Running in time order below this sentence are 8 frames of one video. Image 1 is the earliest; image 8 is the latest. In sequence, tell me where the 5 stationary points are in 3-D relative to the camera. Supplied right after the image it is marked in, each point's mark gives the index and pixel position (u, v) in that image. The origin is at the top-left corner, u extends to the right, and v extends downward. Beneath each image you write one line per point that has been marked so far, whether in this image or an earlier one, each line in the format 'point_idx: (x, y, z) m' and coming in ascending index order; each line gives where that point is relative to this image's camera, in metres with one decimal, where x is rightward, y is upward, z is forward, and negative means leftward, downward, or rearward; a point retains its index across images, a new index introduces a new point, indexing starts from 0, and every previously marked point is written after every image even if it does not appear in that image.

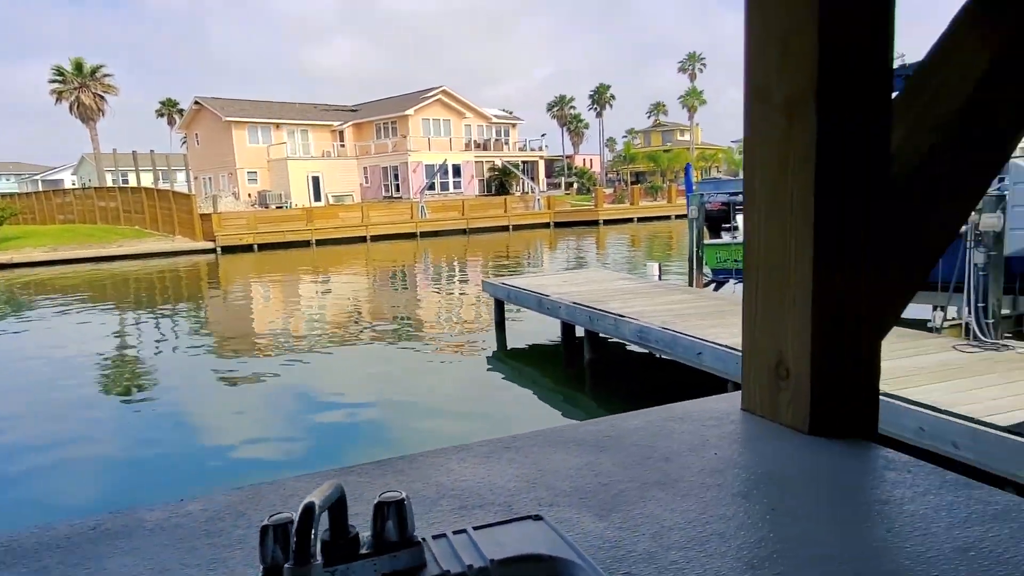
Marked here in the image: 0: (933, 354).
0: (+3.0, -0.5, +4.9) m
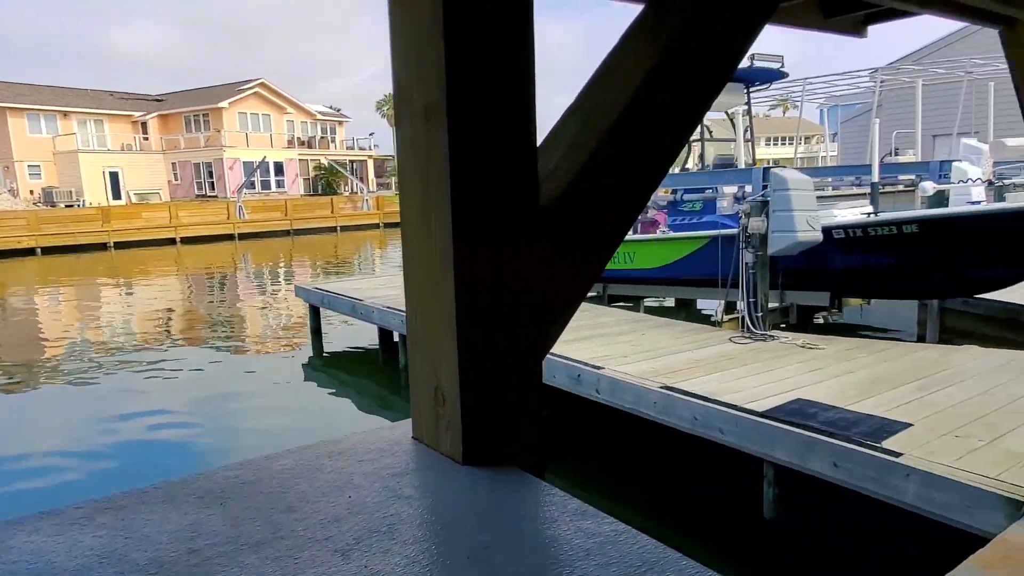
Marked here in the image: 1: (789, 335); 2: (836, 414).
0: (+1.6, -0.5, +5.3) m
1: (+2.2, -0.4, +5.6) m
2: (+1.7, -0.7, +3.7) m
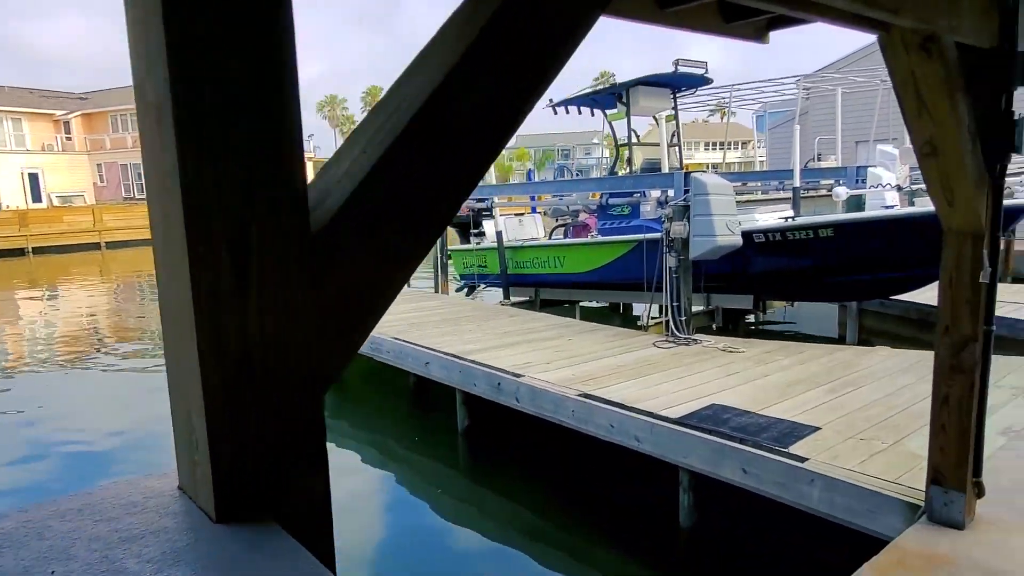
0: (+1.0, -0.5, +5.3) m
1: (+1.6, -0.4, +5.6) m
2: (+1.3, -0.7, +3.7) m
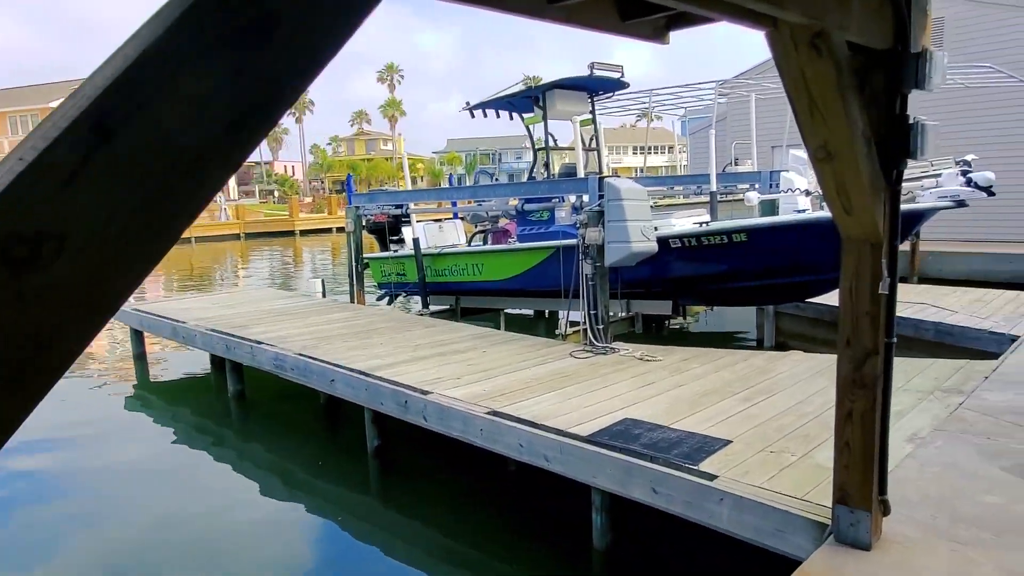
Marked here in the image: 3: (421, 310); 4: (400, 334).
0: (+0.3, -0.6, +5.2) m
1: (+0.9, -0.5, +5.5) m
2: (+0.8, -0.8, +3.5) m
3: (-1.1, -0.3, +8.1) m
4: (-1.0, -0.4, +6.3) m
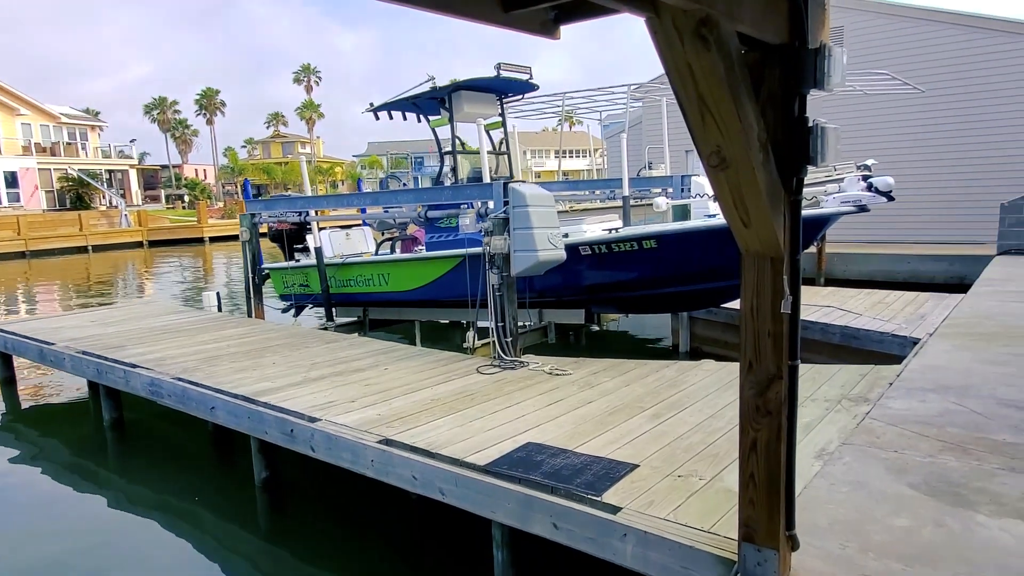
0: (-0.4, -0.6, +4.8) m
1: (+0.2, -0.5, +5.3) m
2: (+0.2, -0.8, +3.3) m
3: (-2.1, -0.4, +7.6) m
4: (-1.8, -0.5, +5.8) m
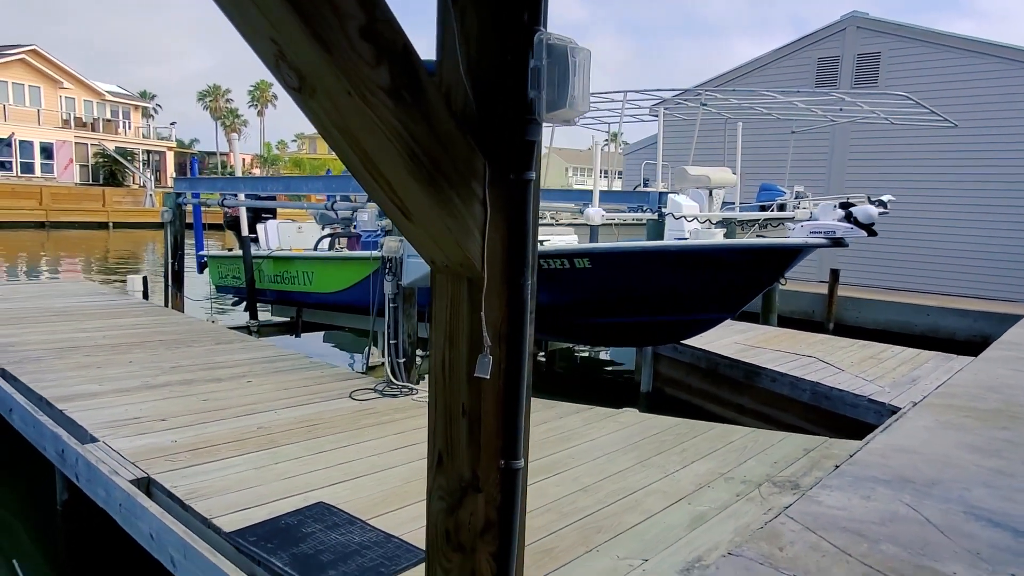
0: (-1.1, -0.7, +4.0) m
1: (-0.5, -0.6, +4.4) m
2: (-0.6, -0.9, +2.4) m
3: (-2.6, -0.3, +6.9) m
4: (-2.5, -0.5, +5.1) m
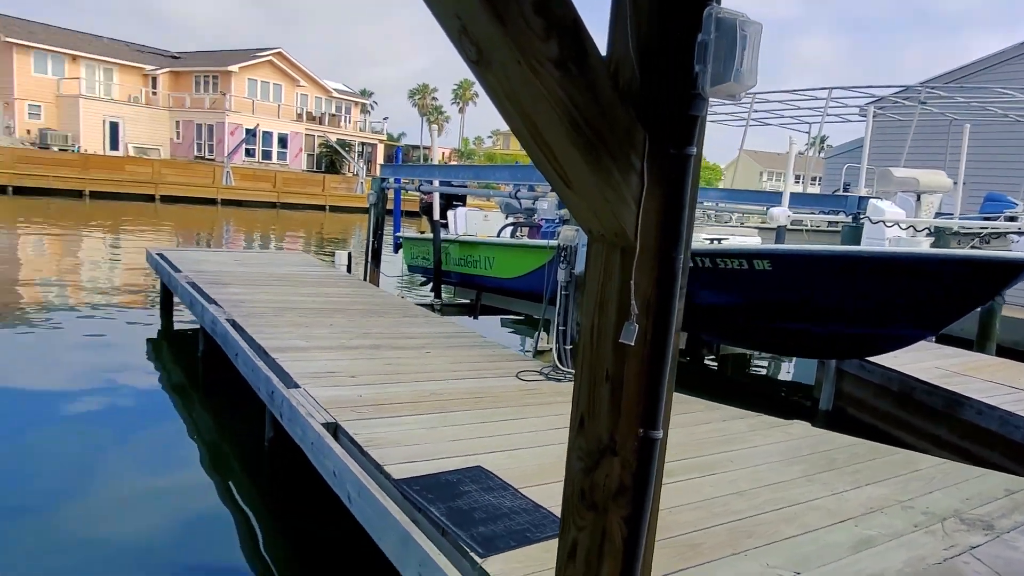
0: (-0.1, -0.6, +4.3) m
1: (+0.5, -0.6, +4.5) m
2: (-0.1, -0.8, +2.6) m
3: (-0.8, -0.1, +7.4) m
4: (-1.2, -0.2, +5.6) m
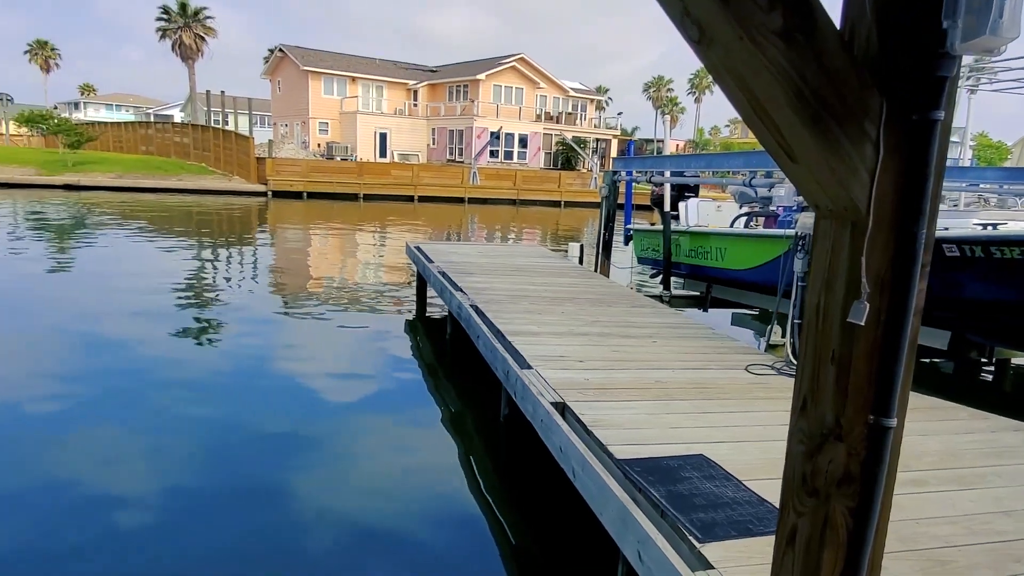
0: (+1.2, -0.5, +4.1) m
1: (+2.0, -0.5, +4.1) m
2: (+0.8, -0.7, +2.5) m
3: (+1.6, -0.1, +7.3) m
4: (+0.7, -0.2, +5.8) m
